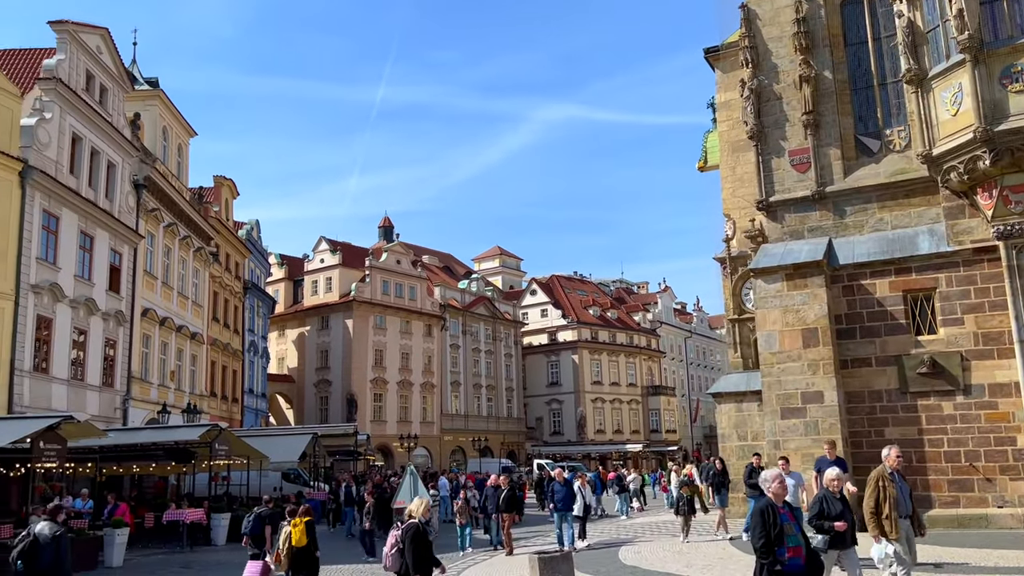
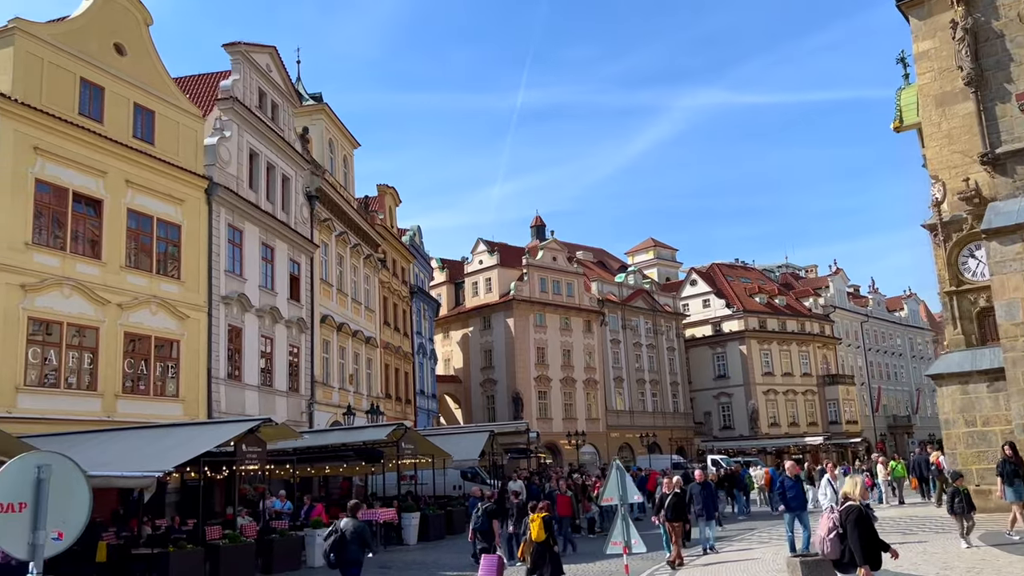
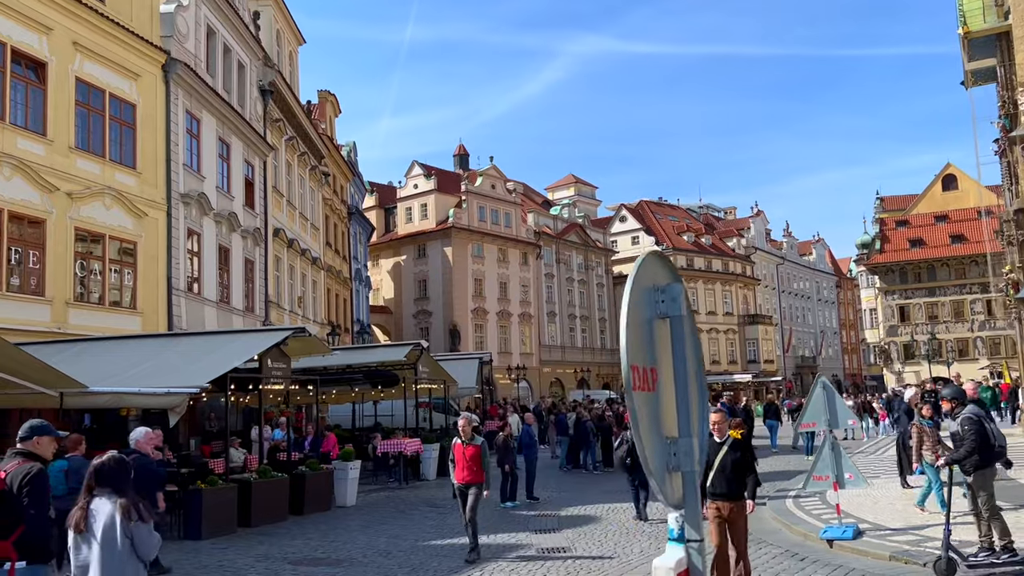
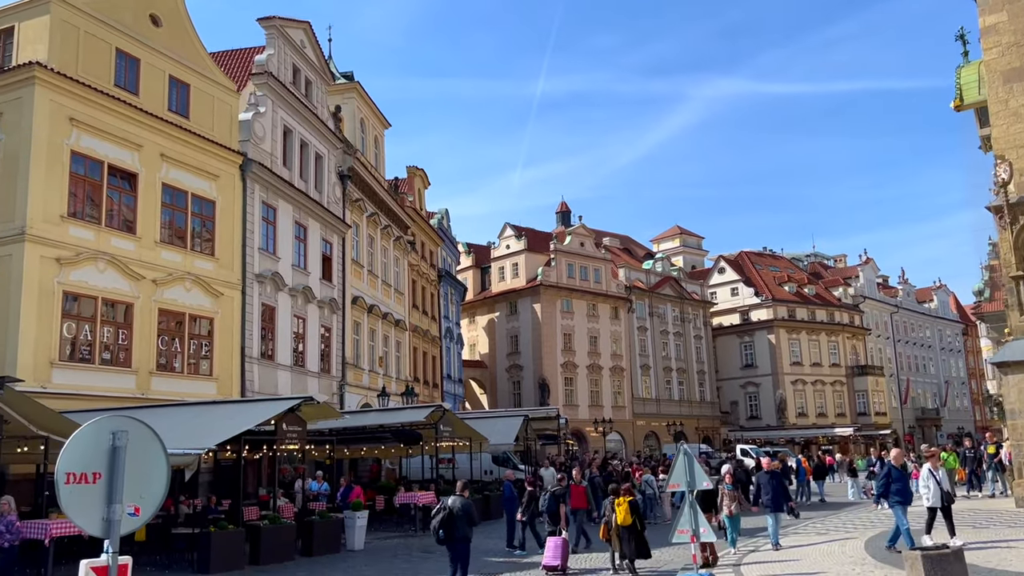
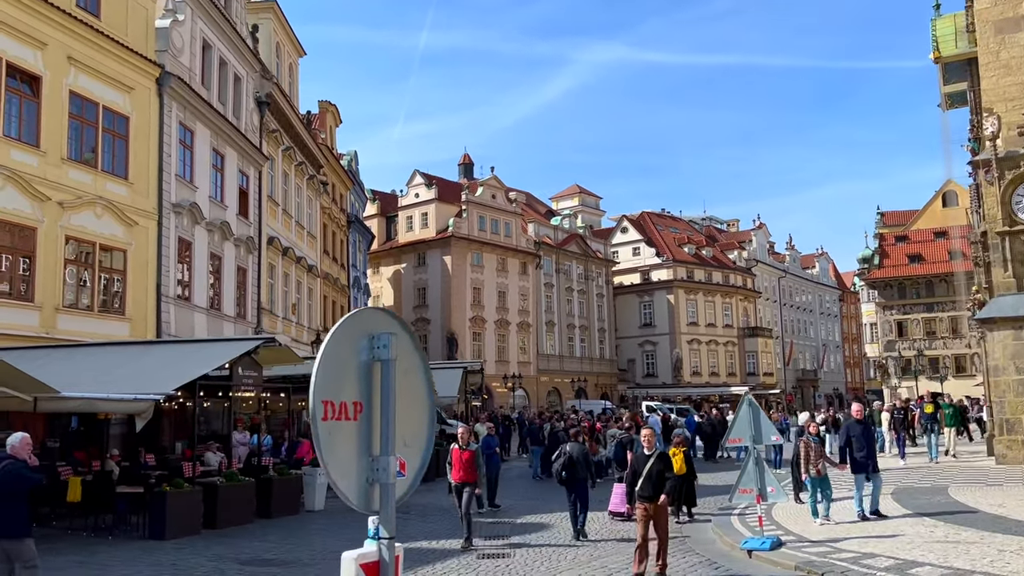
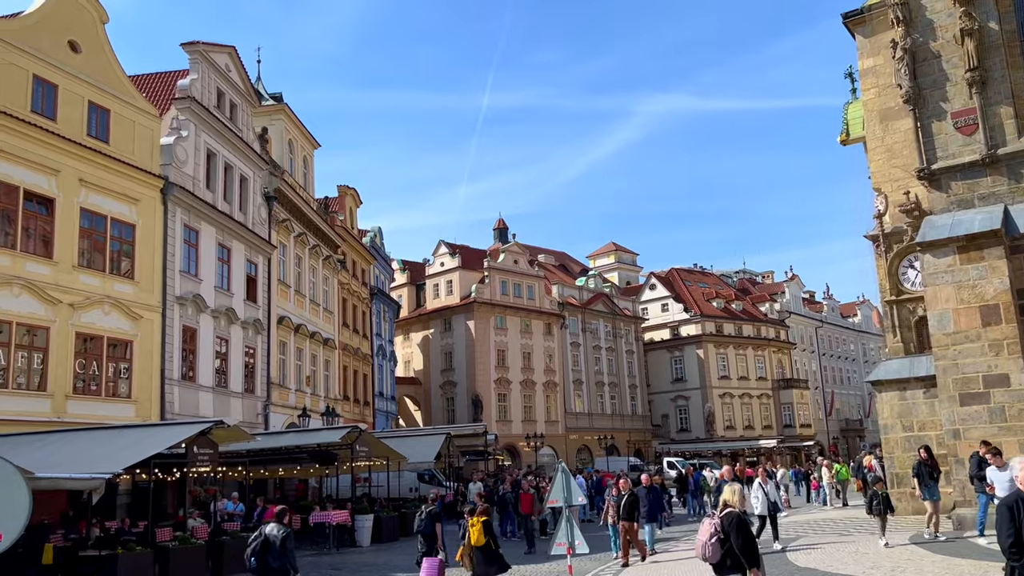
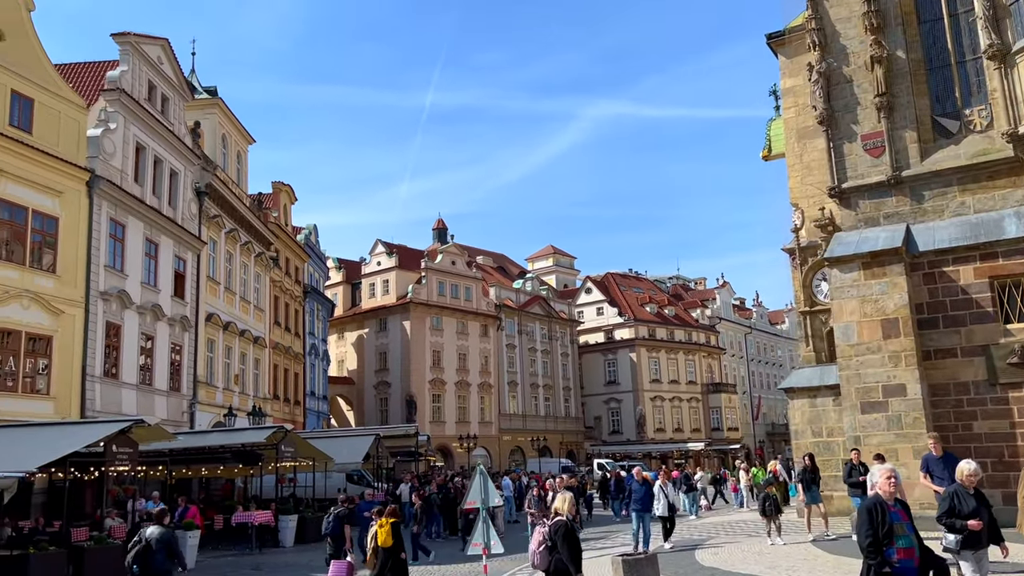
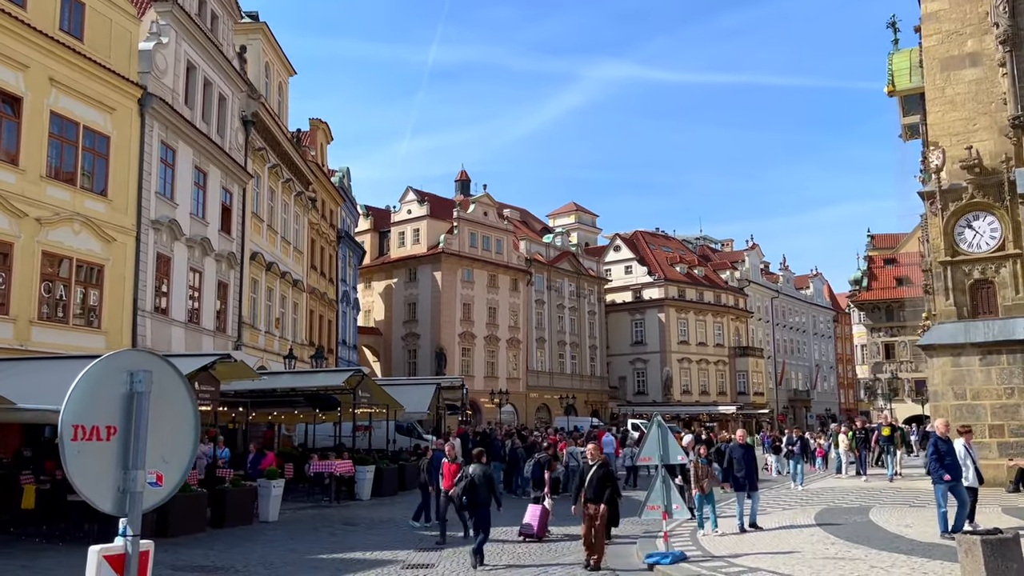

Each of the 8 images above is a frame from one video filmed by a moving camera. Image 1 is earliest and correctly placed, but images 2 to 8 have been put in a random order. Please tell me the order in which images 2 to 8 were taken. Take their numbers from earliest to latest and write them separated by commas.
7, 6, 2, 4, 8, 5, 3
